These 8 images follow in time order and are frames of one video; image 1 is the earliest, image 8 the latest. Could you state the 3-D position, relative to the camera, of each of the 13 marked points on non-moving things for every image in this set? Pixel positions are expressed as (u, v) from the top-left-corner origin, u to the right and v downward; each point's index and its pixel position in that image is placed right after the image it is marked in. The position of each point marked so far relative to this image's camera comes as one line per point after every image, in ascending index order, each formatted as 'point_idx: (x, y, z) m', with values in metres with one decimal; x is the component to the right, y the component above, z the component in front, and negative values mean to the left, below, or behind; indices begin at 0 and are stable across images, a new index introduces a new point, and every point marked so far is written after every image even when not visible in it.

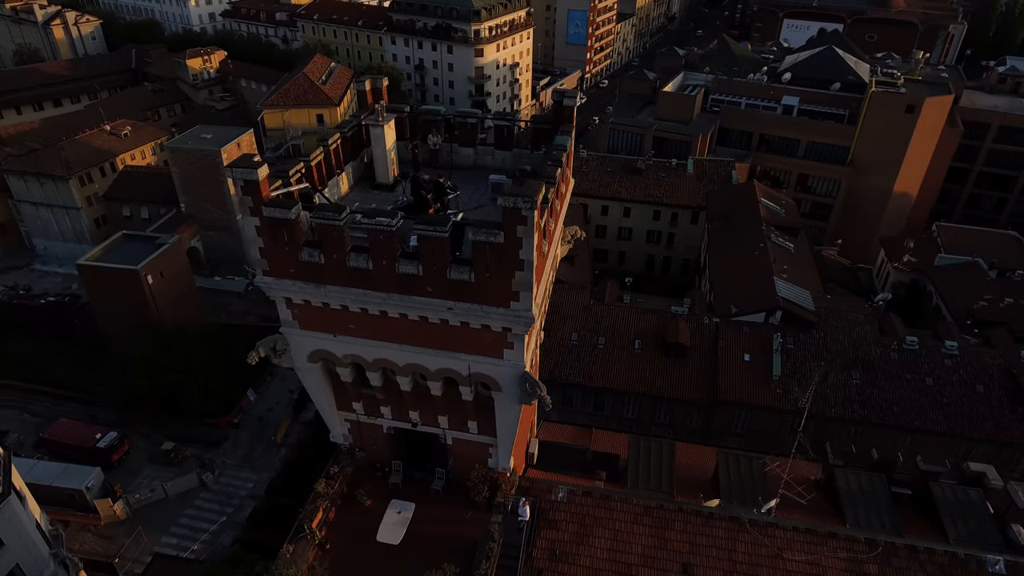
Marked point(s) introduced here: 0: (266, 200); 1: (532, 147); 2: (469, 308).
0: (-4.0, +1.4, +10.5) m
1: (+0.4, +3.3, +14.7) m
2: (-0.7, -0.3, +10.7) m
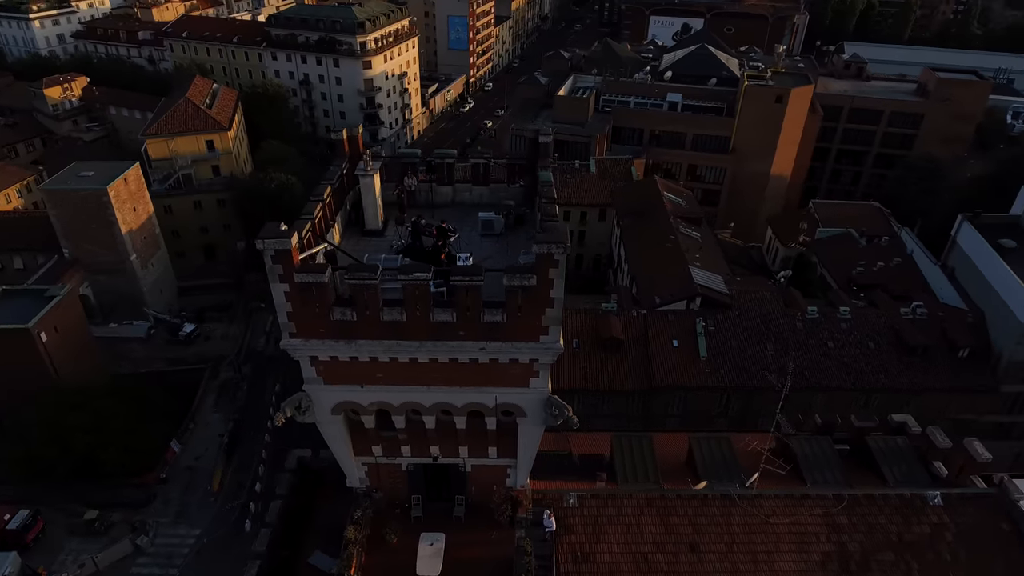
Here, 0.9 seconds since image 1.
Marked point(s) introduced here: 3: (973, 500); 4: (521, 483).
0: (-3.6, +0.3, +10.8) m
1: (-0.2, +2.6, +15.7) m
2: (-0.2, -1.0, +11.6) m
3: (+11.1, -5.1, +15.4) m
4: (+0.1, -4.3, +14.2) m
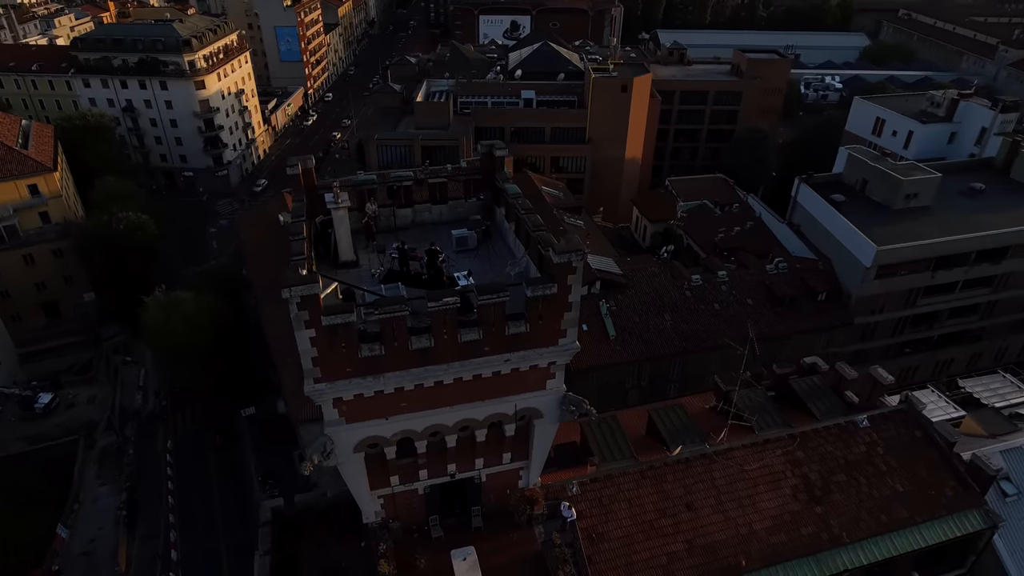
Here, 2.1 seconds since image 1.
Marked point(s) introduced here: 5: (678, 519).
0: (-3.1, -0.4, +10.6) m
1: (-1.2, +2.3, +16.1) m
2: (+0.2, -1.3, +12.1) m
3: (+10.9, -3.7, +18.4) m
4: (+0.4, -4.4, +14.8) m
5: (+4.1, -5.7, +15.9) m
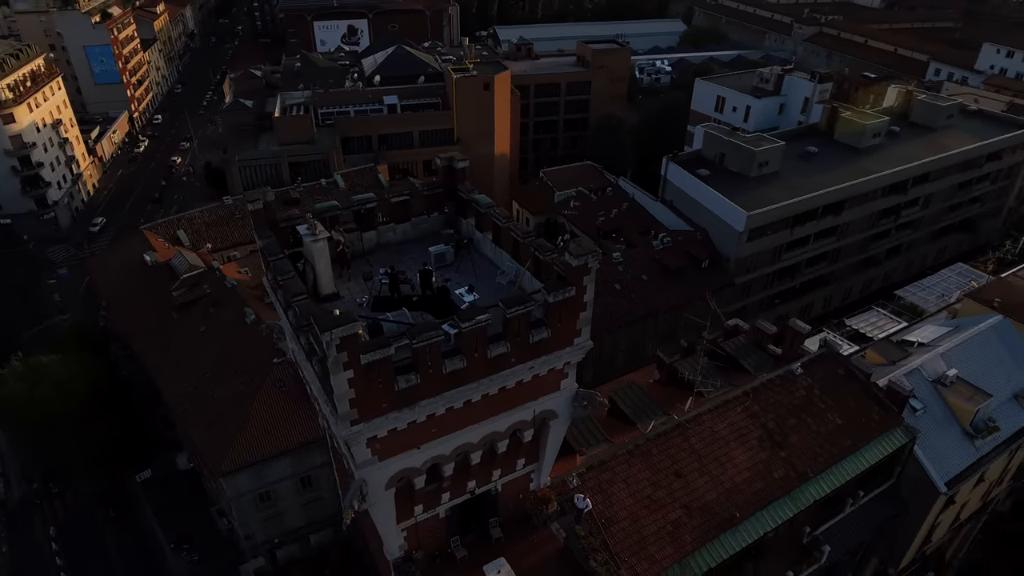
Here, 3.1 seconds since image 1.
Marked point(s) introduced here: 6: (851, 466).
0: (-2.4, -1.0, +10.2) m
1: (-2.1, +1.9, +15.8) m
2: (+0.6, -1.4, +12.3) m
3: (+10.0, -2.4, +20.8) m
4: (+0.7, -4.5, +15.1) m
5: (+4.2, -5.3, +17.0) m
6: (+9.7, -5.2, +18.5) m
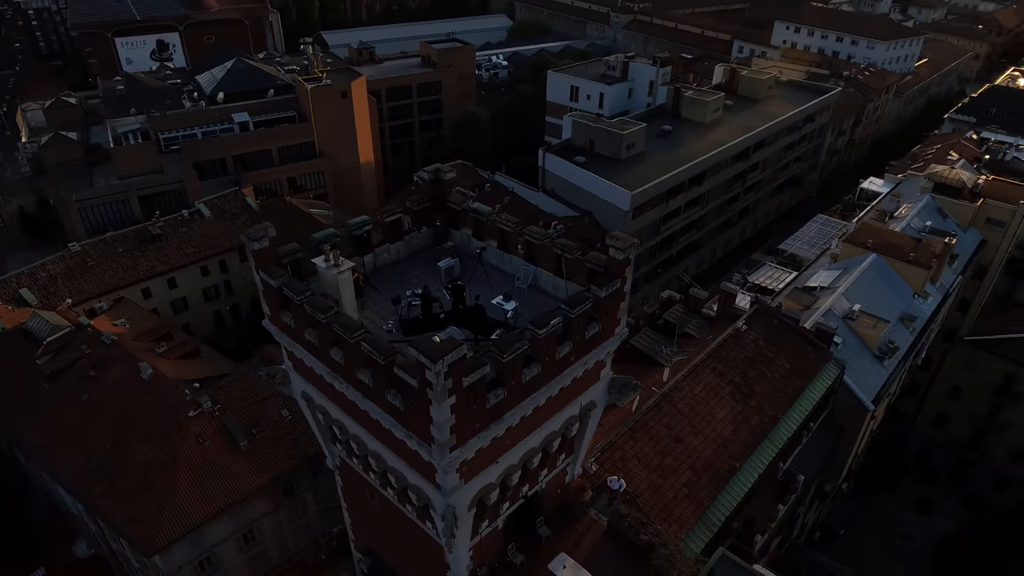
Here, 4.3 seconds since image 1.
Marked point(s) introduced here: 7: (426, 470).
0: (-0.8, -1.3, +10.0) m
1: (-2.3, +1.5, +15.5) m
2: (+1.7, -1.3, +12.8) m
3: (+8.8, -1.0, +23.2) m
4: (+1.6, -4.4, +15.6) m
5: (+4.6, -4.7, +18.2) m
6: (+9.6, -3.8, +21.0) m
7: (-1.5, -3.2, +11.4) m
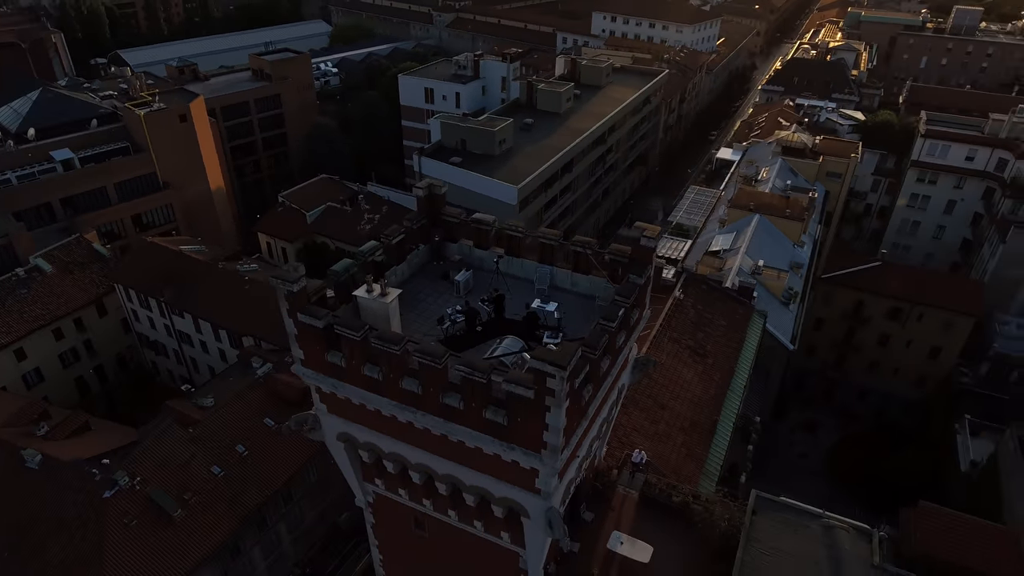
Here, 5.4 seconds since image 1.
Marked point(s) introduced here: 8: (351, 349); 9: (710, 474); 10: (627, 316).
0: (+0.9, -1.4, +10.3) m
1: (-2.2, +1.0, +15.3) m
2: (+2.6, -1.1, +13.7) m
3: (+6.9, +0.2, +25.5) m
4: (+2.4, -4.2, +16.4) m
5: (+4.7, -4.0, +19.7) m
6: (+8.6, -2.4, +23.5) m
7: (+0.2, -3.4, +11.6) m
8: (-3.0, -1.1, +11.8) m
9: (+5.8, -5.4, +18.8) m
10: (+2.2, -0.6, +12.6) m
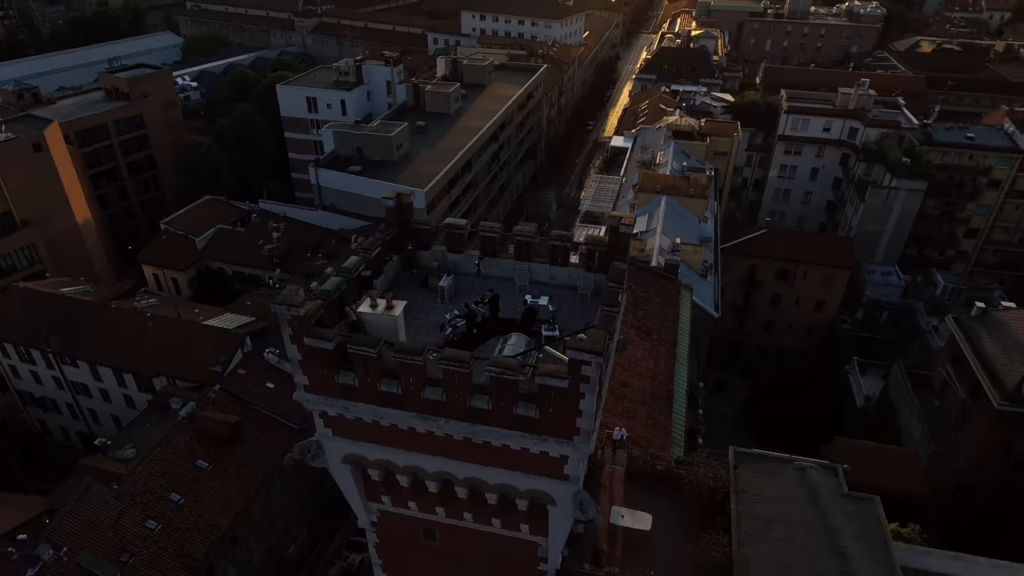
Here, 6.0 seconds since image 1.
0: (+1.4, -1.2, +10.9) m
1: (-2.8, +0.7, +15.2) m
2: (+2.5, -0.7, +14.4) m
3: (+4.5, +0.9, +26.8) m
4: (+2.1, -3.9, +17.1) m
5: (+3.8, -3.5, +20.8) m
6: (+6.7, -1.5, +25.2) m
7: (+0.7, -3.4, +12.0) m
8: (-2.7, -1.4, +11.6) m
9: (+5.2, -4.8, +20.1) m
10: (+2.2, -0.3, +13.3) m
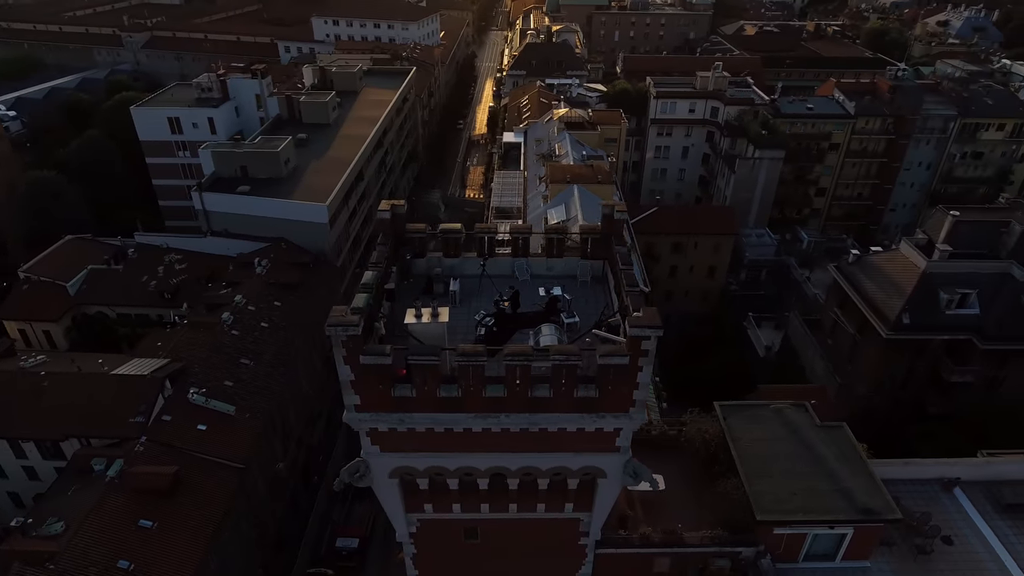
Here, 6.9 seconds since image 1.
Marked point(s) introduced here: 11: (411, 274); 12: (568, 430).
0: (+2.5, -0.9, +11.9) m
1: (-2.7, +0.5, +15.2) m
2: (+2.7, -0.3, +15.6) m
3: (+1.9, +1.4, +28.1) m
4: (+2.2, -3.6, +18.2) m
5: (+3.0, -3.0, +22.1) m
6: (+4.8, -0.6, +27.0) m
7: (+1.8, -3.1, +12.9) m
8: (-1.6, -1.6, +11.8) m
9: (+4.7, -4.0, +21.7) m
10: (+2.6, +0.1, +14.4) m
11: (-2.4, +0.3, +15.8) m
12: (+1.1, -2.8, +12.6) m
